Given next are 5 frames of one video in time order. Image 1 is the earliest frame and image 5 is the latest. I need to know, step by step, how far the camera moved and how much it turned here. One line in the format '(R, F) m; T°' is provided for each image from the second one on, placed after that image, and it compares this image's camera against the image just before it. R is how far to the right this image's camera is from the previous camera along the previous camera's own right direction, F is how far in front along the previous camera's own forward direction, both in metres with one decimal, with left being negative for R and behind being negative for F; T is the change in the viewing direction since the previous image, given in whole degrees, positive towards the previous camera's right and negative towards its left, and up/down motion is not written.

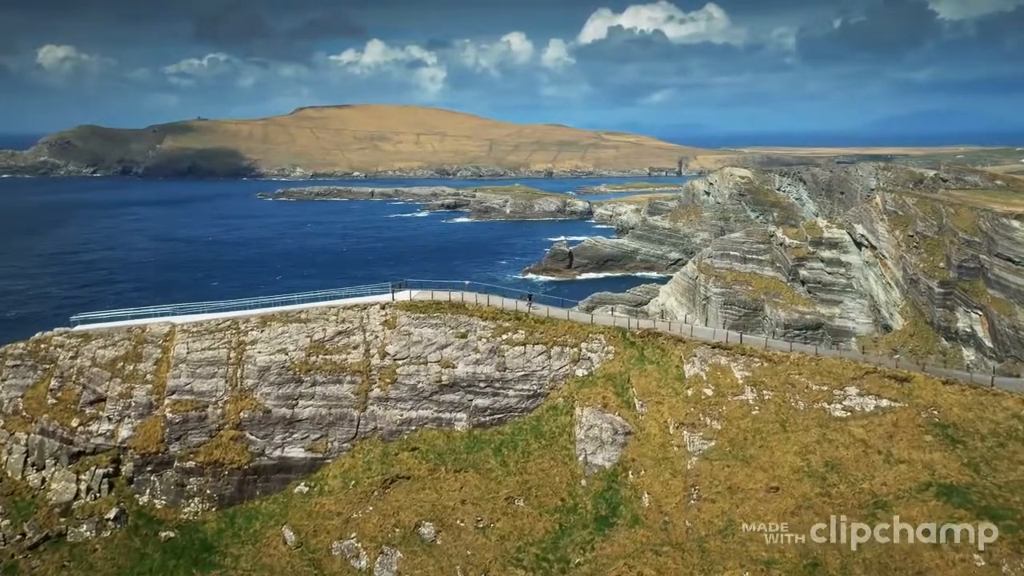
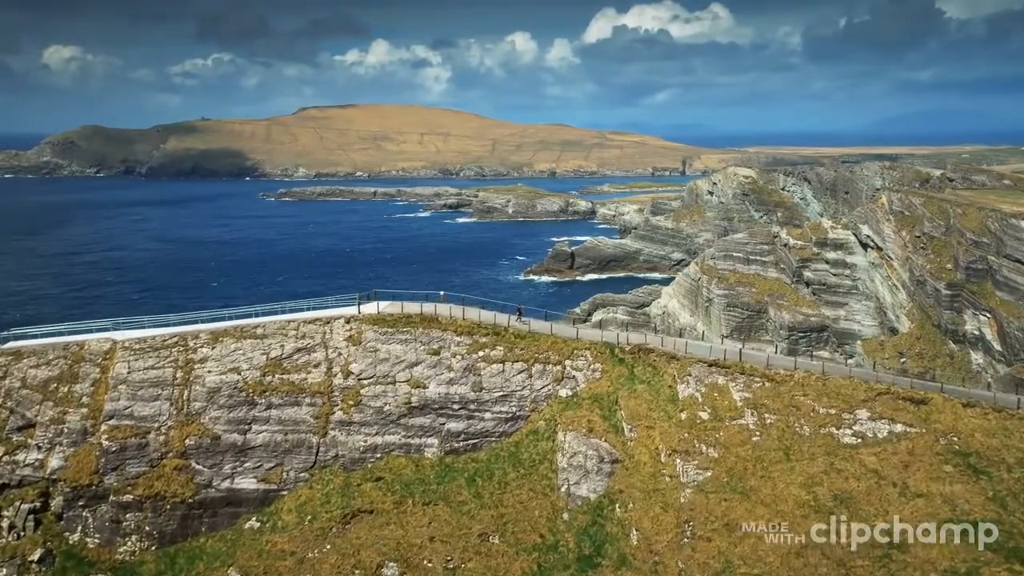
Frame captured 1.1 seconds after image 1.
(+0.3, +0.8) m; 0°
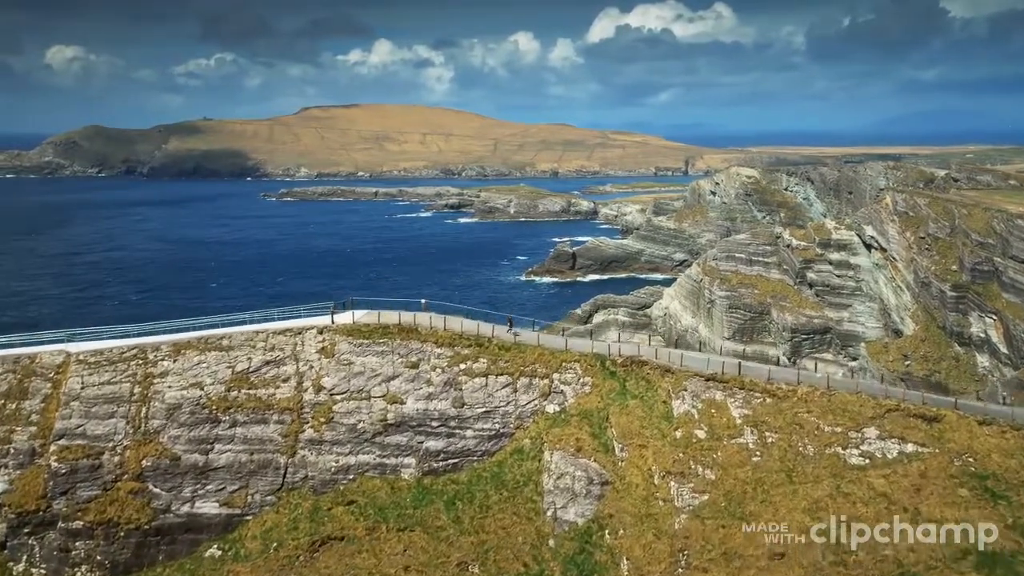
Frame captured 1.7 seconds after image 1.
(+0.2, +0.5) m; 0°
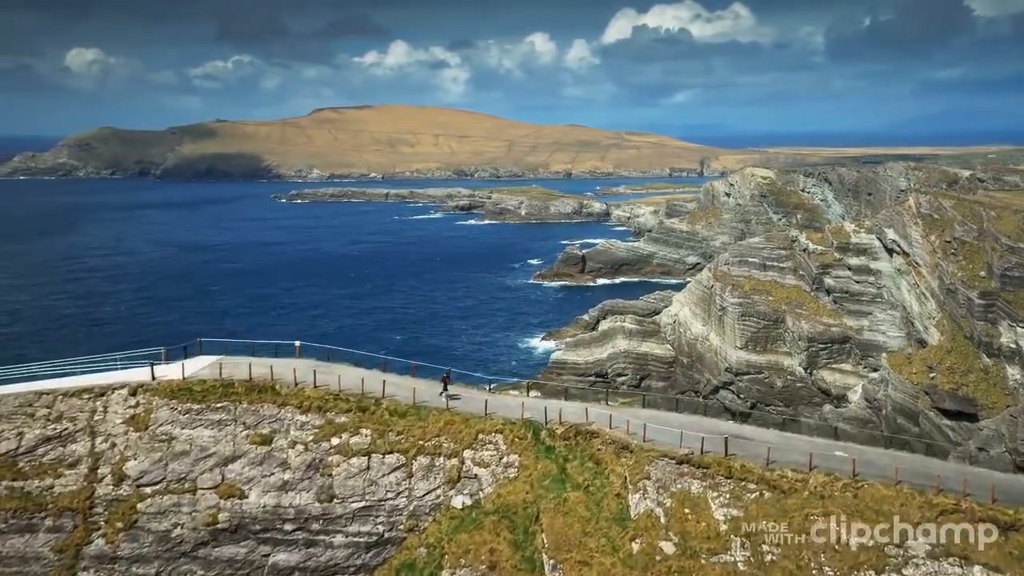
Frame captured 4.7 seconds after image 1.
(+0.9, +2.2) m; -1°
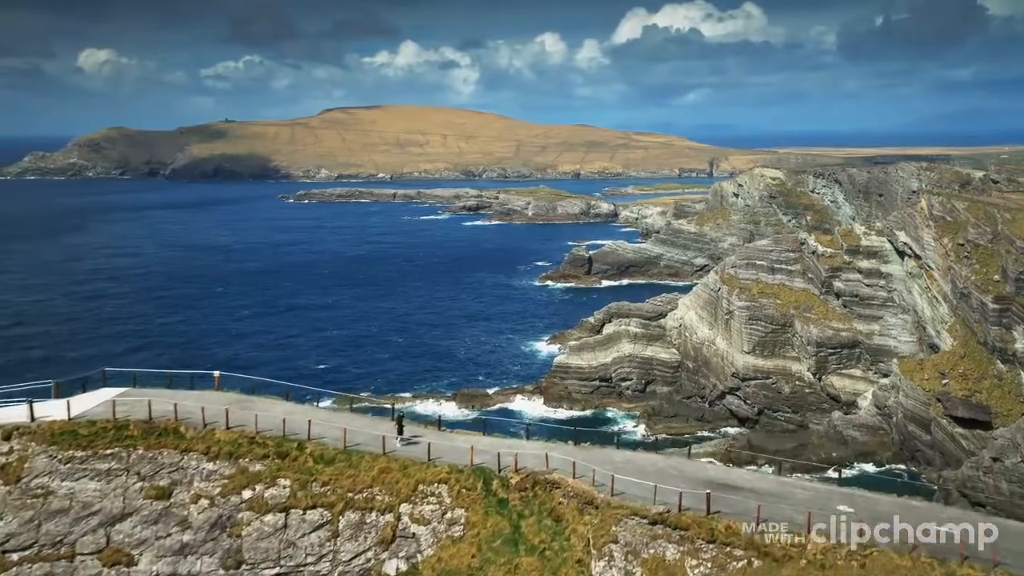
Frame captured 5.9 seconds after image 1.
(+0.4, +0.8) m; -1°
